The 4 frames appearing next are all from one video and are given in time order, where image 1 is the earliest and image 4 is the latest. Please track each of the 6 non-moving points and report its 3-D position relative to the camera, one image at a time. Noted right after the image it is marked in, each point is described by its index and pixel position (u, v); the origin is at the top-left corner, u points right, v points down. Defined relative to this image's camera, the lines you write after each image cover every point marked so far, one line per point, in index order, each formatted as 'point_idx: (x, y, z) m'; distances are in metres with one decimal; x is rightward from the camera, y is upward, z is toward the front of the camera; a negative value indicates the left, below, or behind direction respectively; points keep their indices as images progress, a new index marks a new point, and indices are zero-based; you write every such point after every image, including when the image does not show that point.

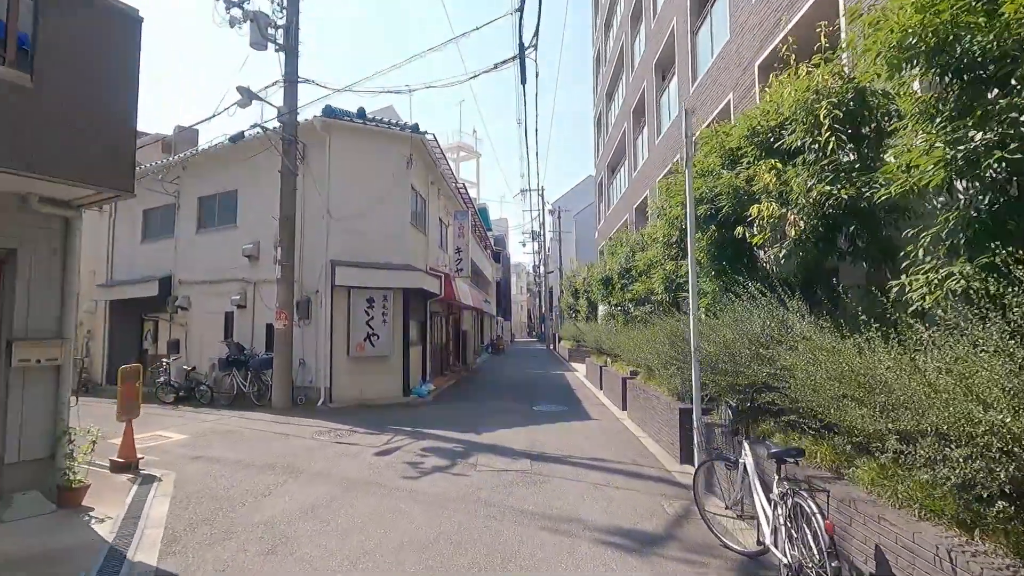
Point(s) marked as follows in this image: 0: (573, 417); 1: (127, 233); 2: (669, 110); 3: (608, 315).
0: (+1.2, -2.5, +10.2) m
1: (-12.0, +1.7, +16.7) m
2: (+3.9, +4.4, +13.3) m
3: (+2.8, -0.7, +15.4) m
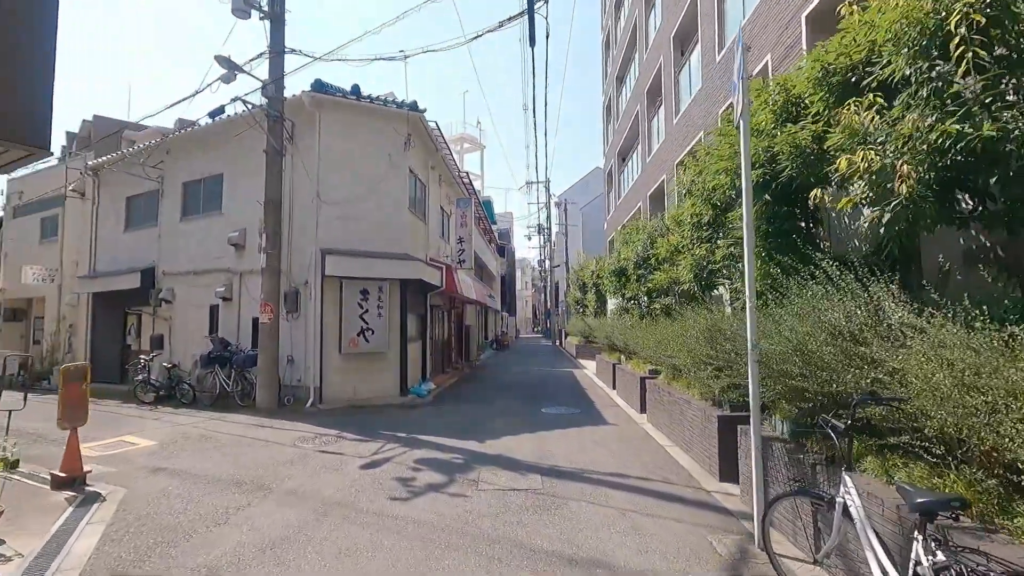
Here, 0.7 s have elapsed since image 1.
0: (+1.3, -2.3, +9.1) m
1: (-11.8, +2.0, +15.7) m
2: (+4.1, +4.6, +12.2) m
3: (+2.9, -0.5, +14.3) m
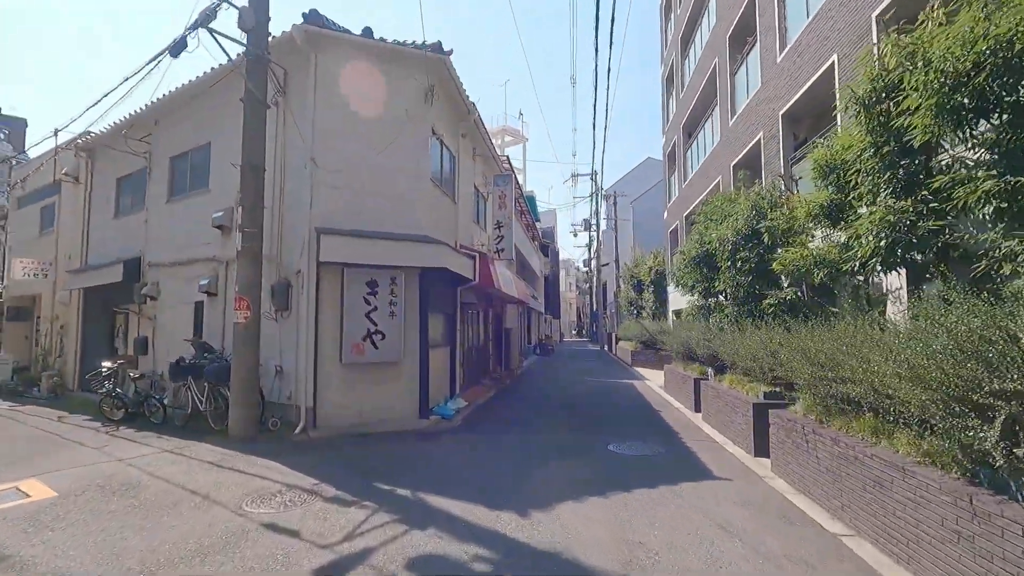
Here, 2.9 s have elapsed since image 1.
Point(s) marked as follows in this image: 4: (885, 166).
0: (+1.9, -2.1, +6.2) m
1: (-10.6, +2.1, +13.8) m
2: (+5.0, +4.8, +9.1) m
3: (+4.0, -0.4, +11.2) m
4: (+3.1, +1.0, +4.4) m
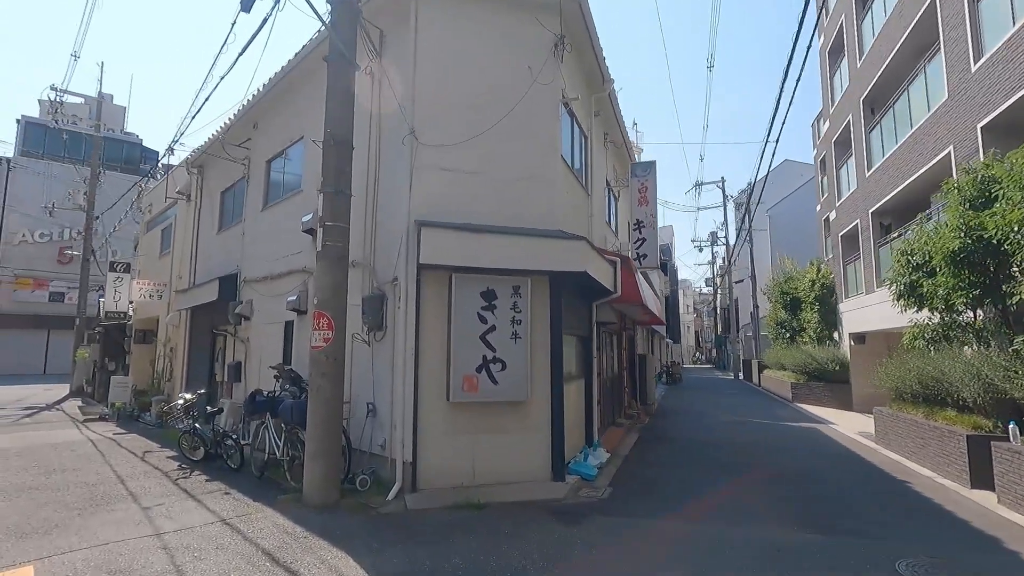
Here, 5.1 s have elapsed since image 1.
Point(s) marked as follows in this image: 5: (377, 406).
0: (+3.4, -2.1, +3.0) m
1: (-7.5, +1.6, +13.1) m
2: (+6.9, +4.8, +5.6) m
3: (+6.4, -0.5, +7.6) m
4: (+4.1, +1.1, +1.2) m
5: (-1.7, -1.5, +6.6) m
